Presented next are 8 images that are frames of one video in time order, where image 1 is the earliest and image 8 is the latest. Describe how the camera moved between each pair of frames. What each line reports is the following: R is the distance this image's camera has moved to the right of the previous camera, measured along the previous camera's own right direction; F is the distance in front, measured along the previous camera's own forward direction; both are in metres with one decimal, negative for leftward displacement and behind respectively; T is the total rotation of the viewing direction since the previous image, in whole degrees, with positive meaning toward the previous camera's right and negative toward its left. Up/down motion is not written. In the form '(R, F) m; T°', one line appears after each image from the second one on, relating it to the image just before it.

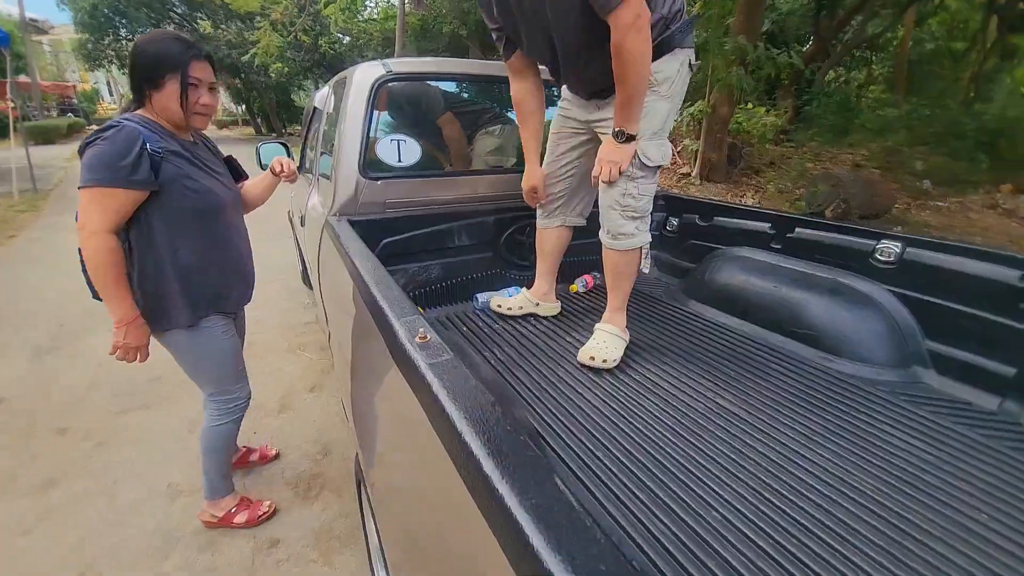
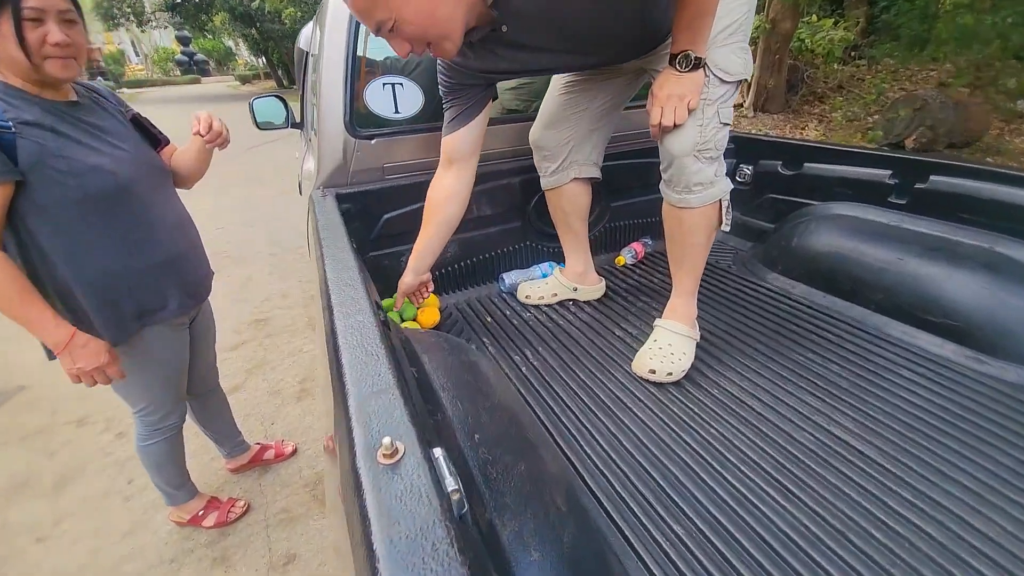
(0.0, +0.5) m; -4°
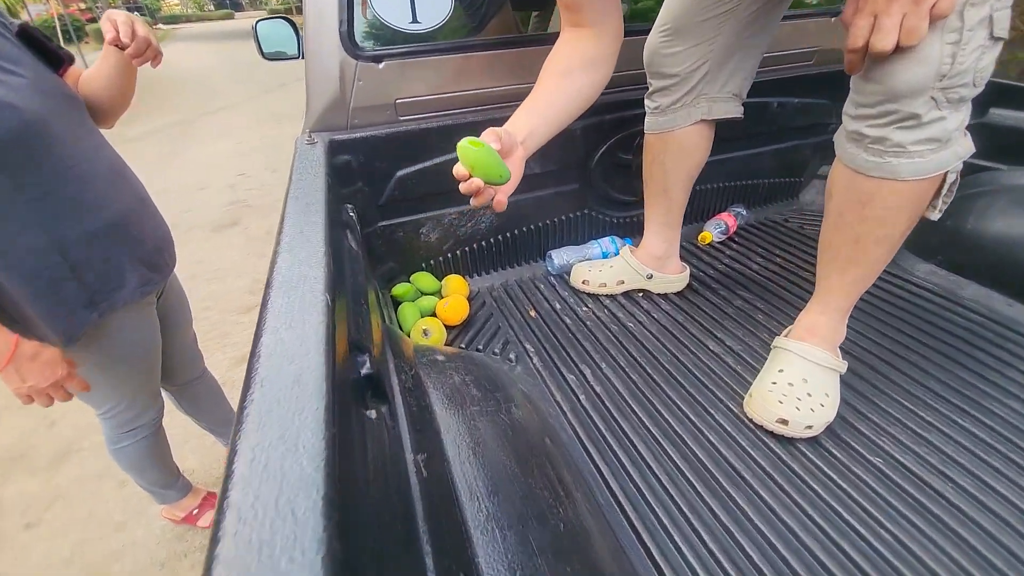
(-0.1, +0.5) m; -3°
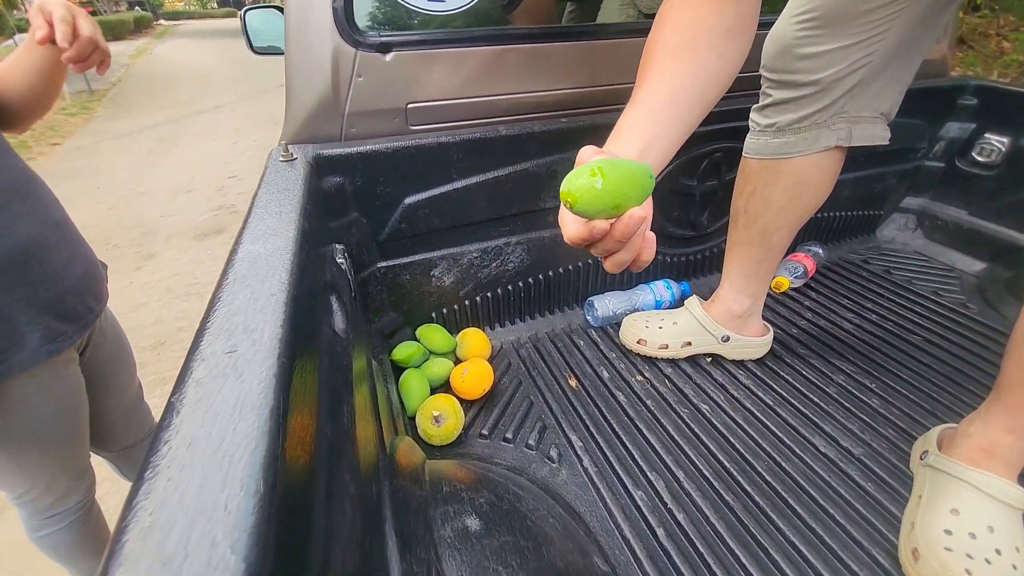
(-0.1, +0.4) m; 0°
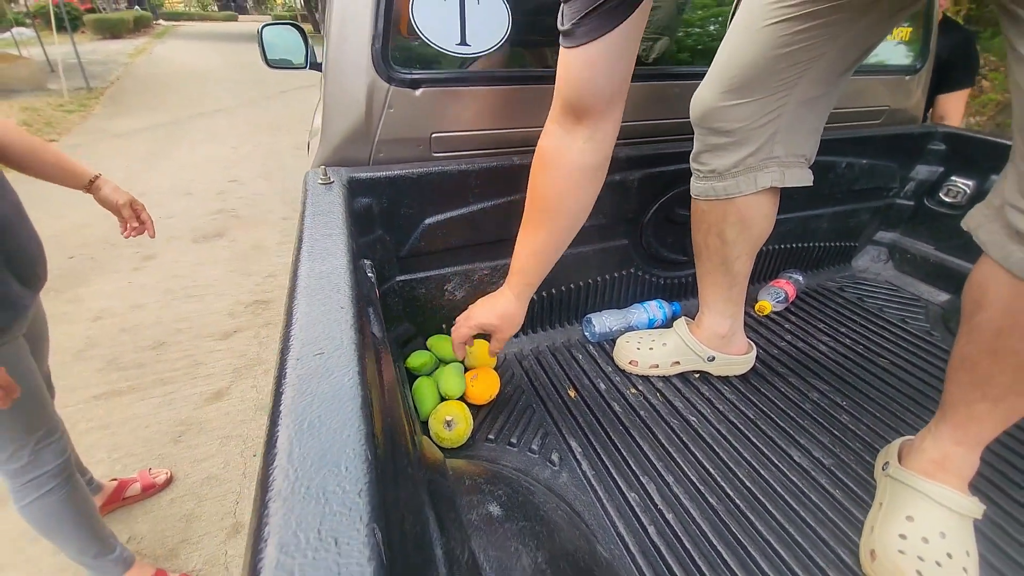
(0.0, -0.1) m; +1°
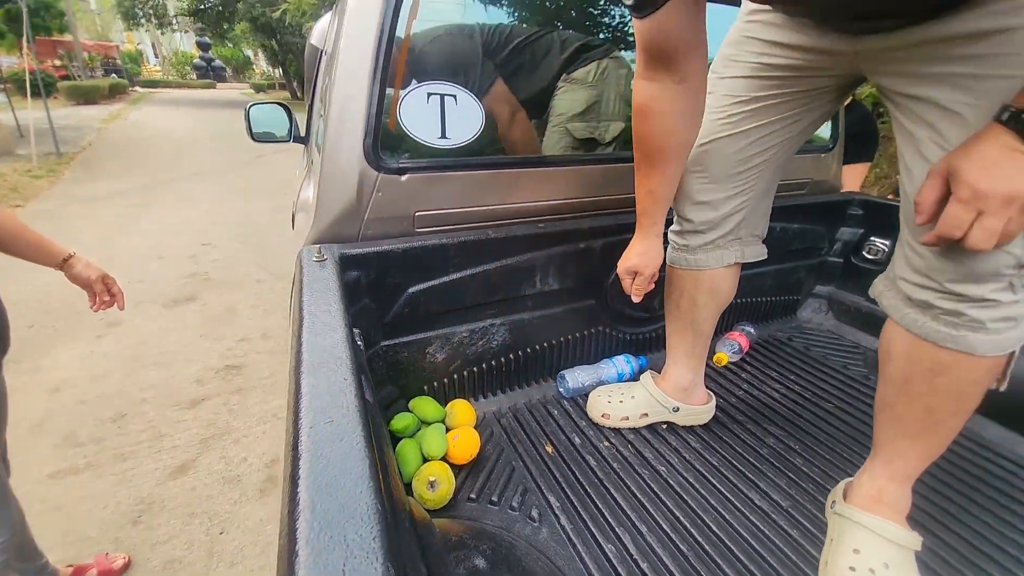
(0.0, -0.1) m; +3°
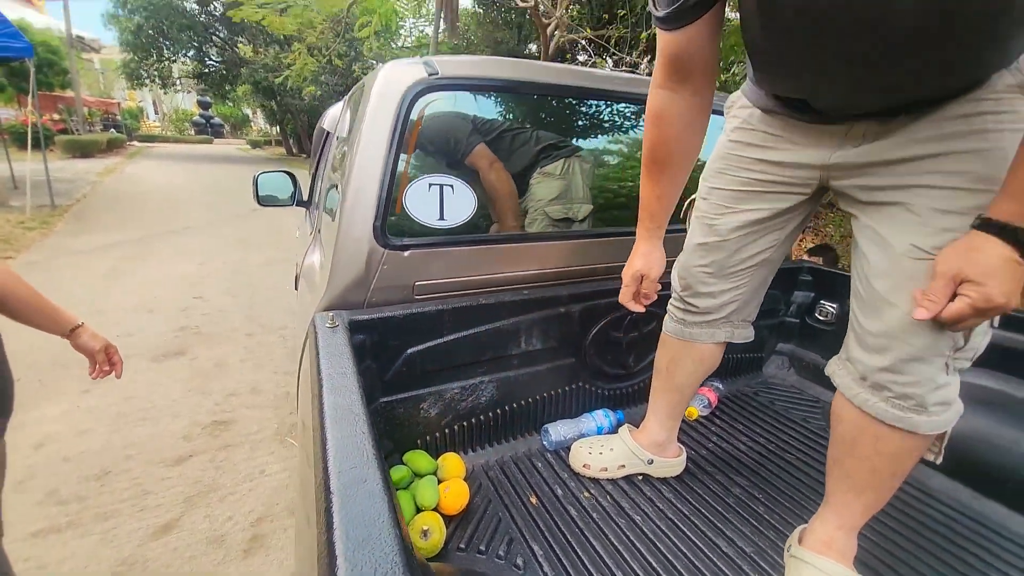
(0.0, -0.2) m; +1°
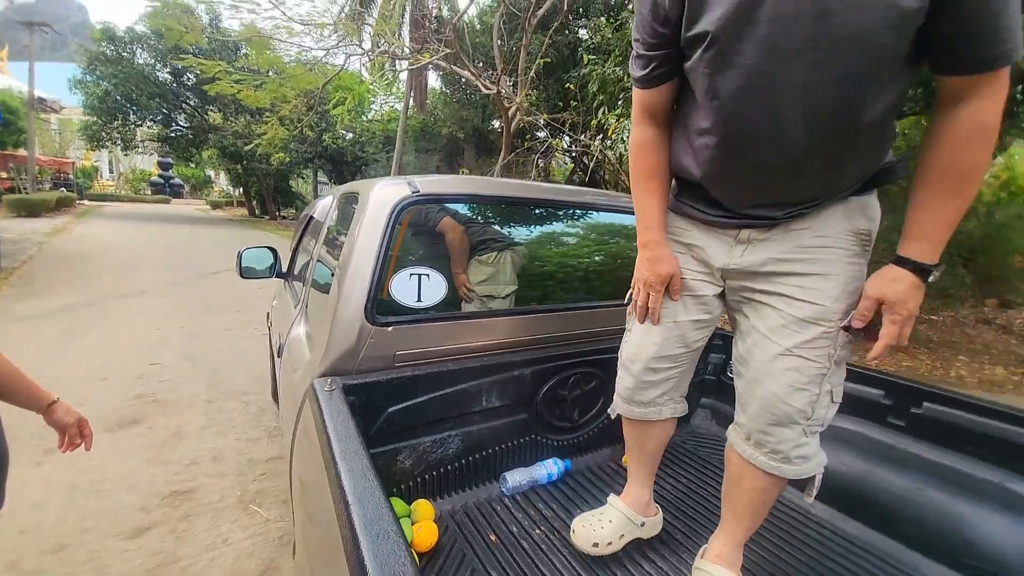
(0.0, -0.3) m; +4°
